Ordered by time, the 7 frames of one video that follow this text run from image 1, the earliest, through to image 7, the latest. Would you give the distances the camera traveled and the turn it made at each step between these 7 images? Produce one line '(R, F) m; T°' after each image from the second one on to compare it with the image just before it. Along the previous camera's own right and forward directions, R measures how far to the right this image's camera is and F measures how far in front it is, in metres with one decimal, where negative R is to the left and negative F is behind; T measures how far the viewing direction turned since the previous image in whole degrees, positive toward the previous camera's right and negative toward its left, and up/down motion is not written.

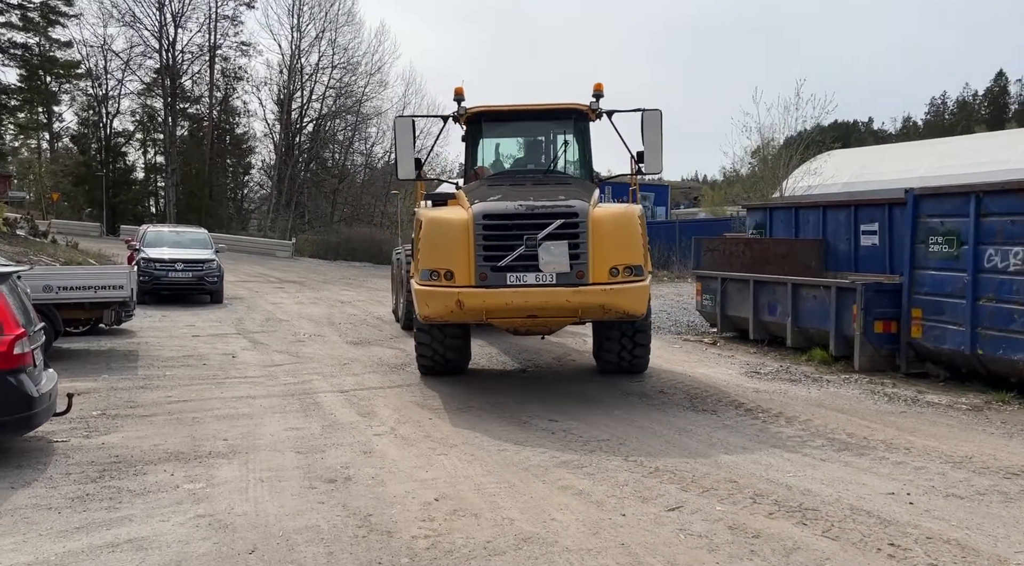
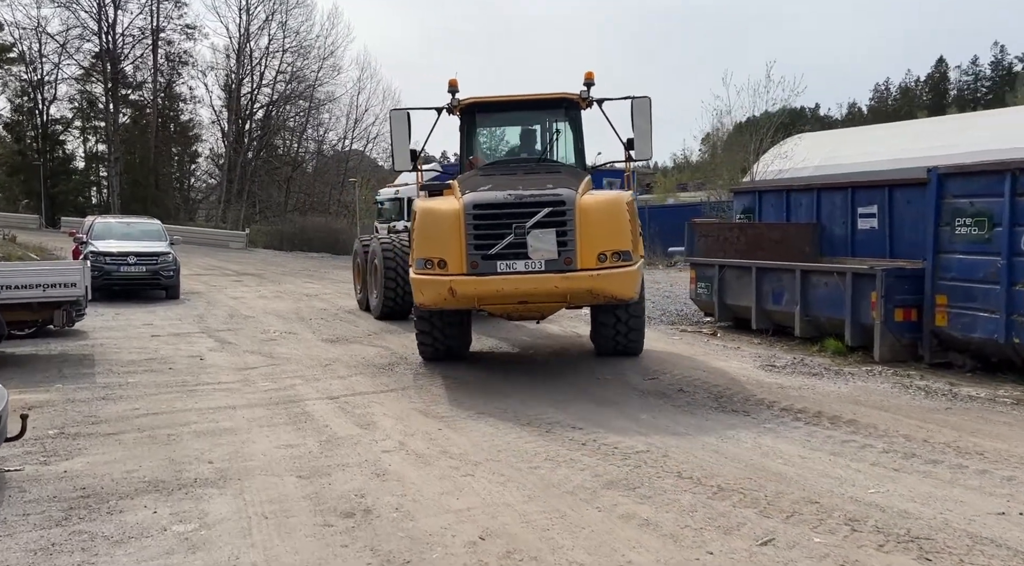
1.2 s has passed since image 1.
(-0.5, +0.8) m; +3°
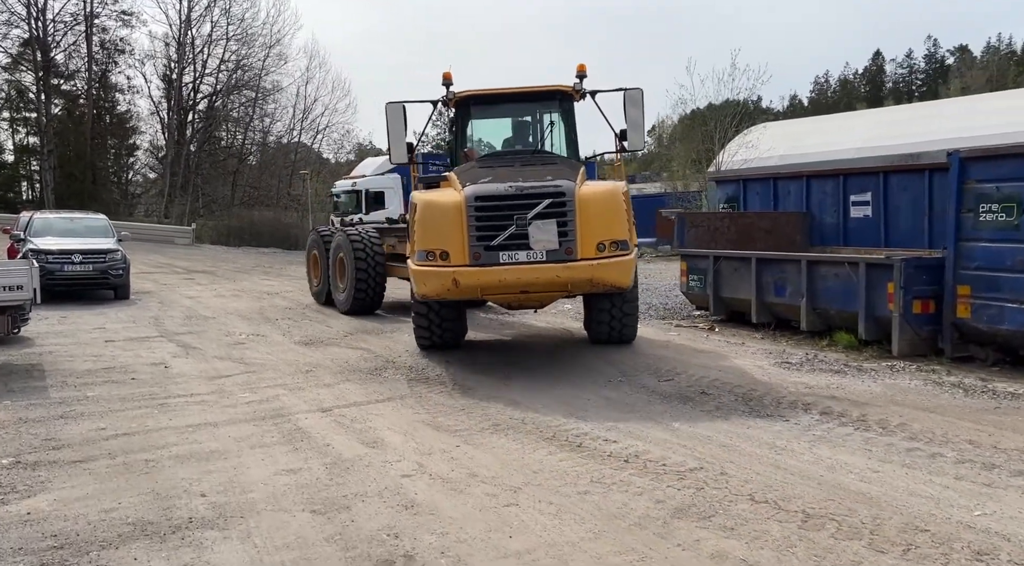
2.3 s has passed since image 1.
(-0.5, +0.8) m; +3°
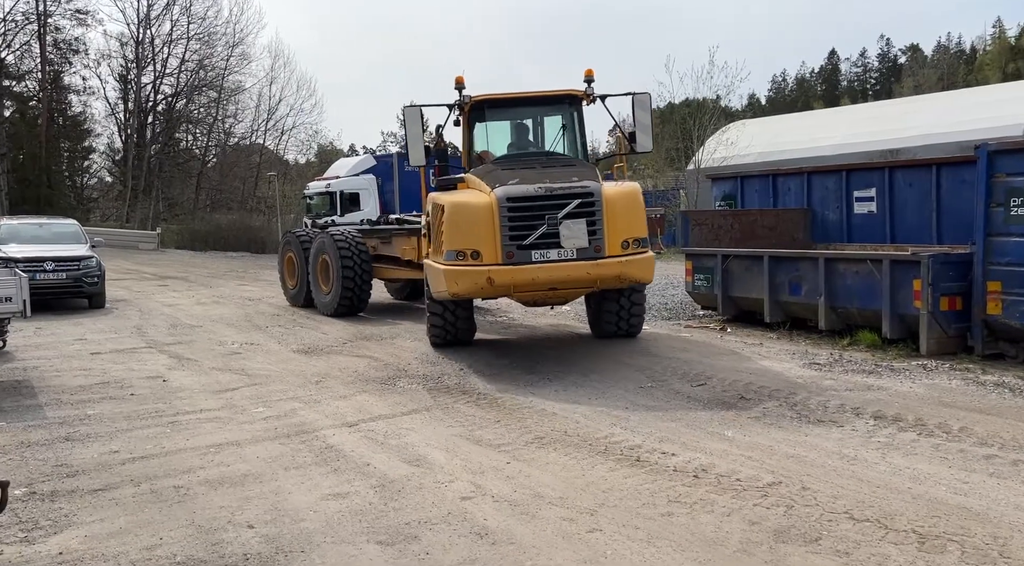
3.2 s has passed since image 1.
(-0.6, +0.4) m; +3°
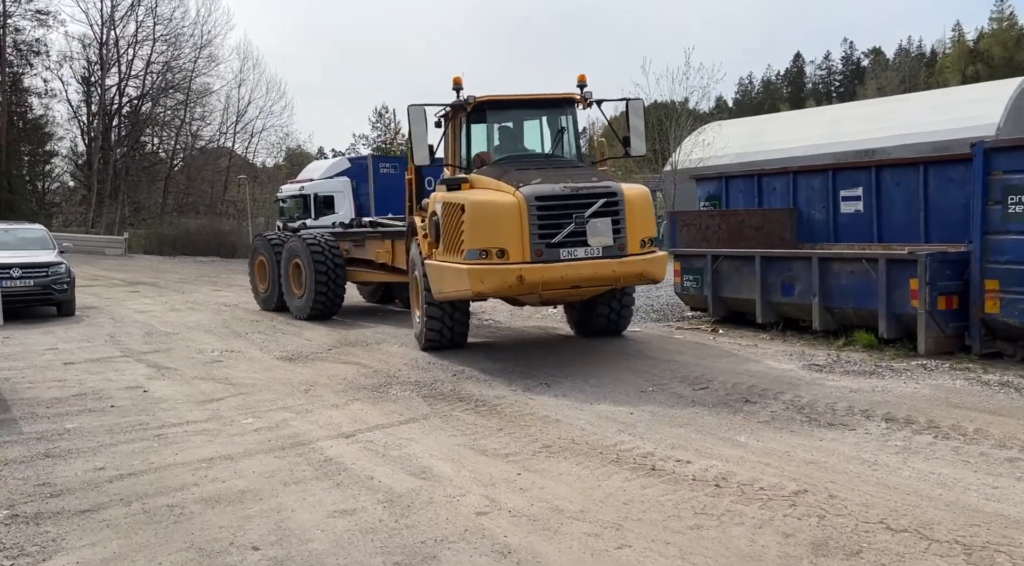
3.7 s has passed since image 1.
(-0.2, +0.2) m; +2°
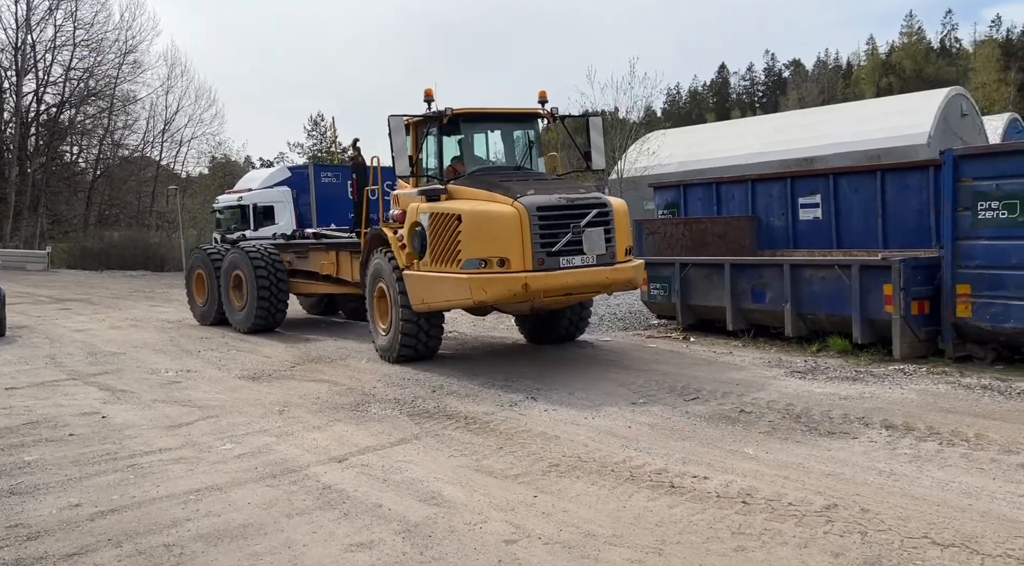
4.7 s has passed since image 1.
(-0.5, +0.2) m; +5°
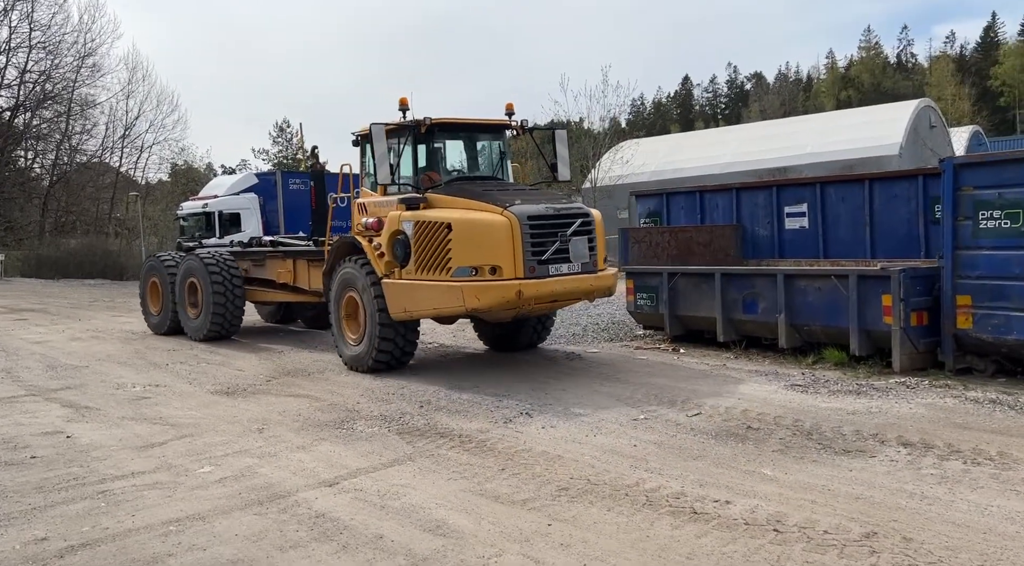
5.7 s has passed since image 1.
(-0.3, +0.4) m; +2°
